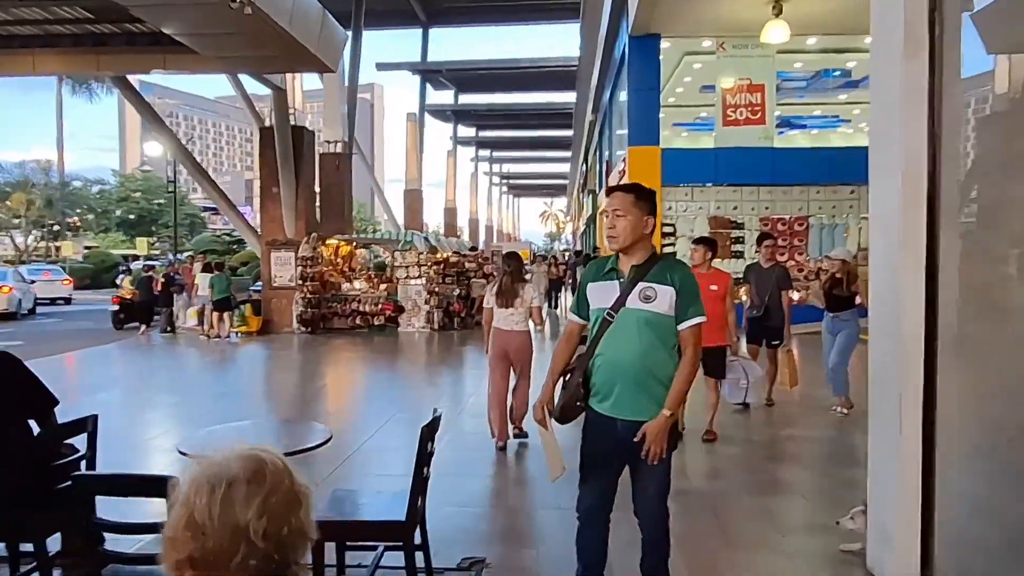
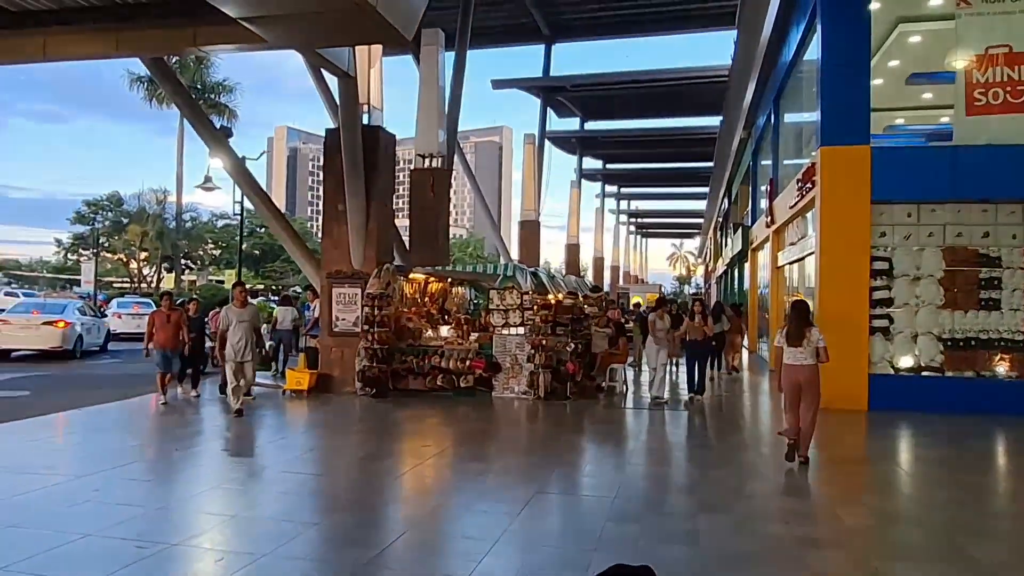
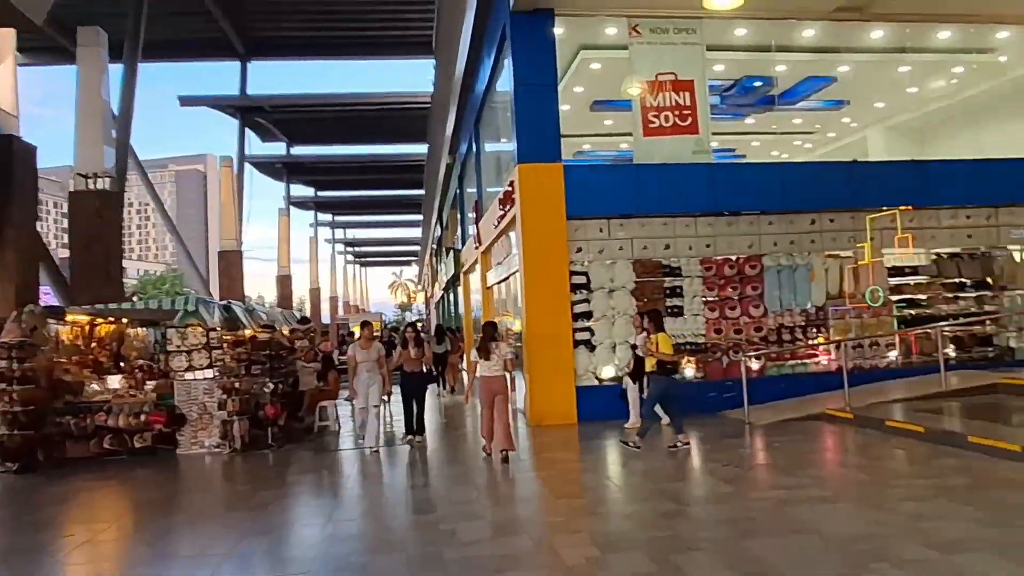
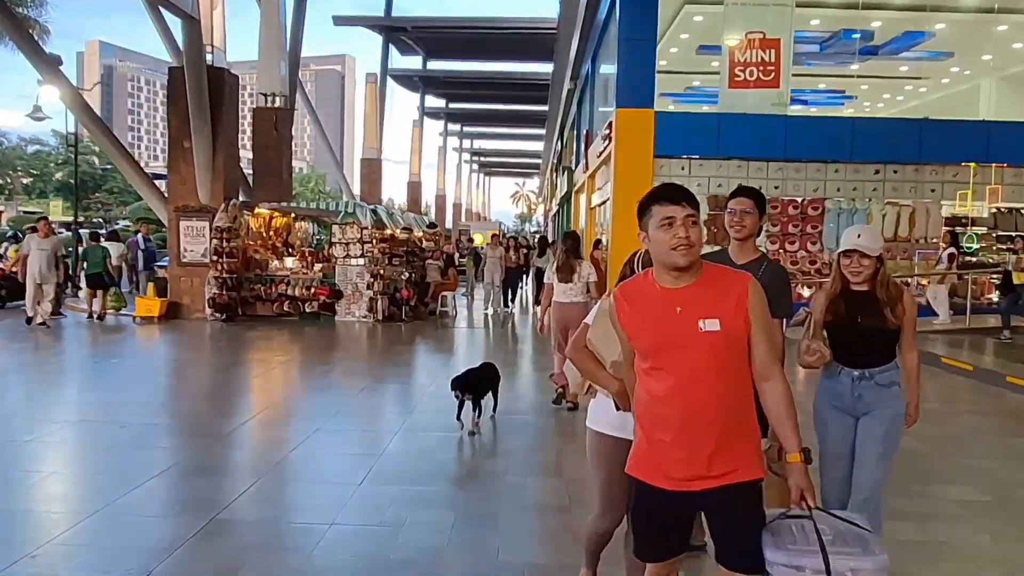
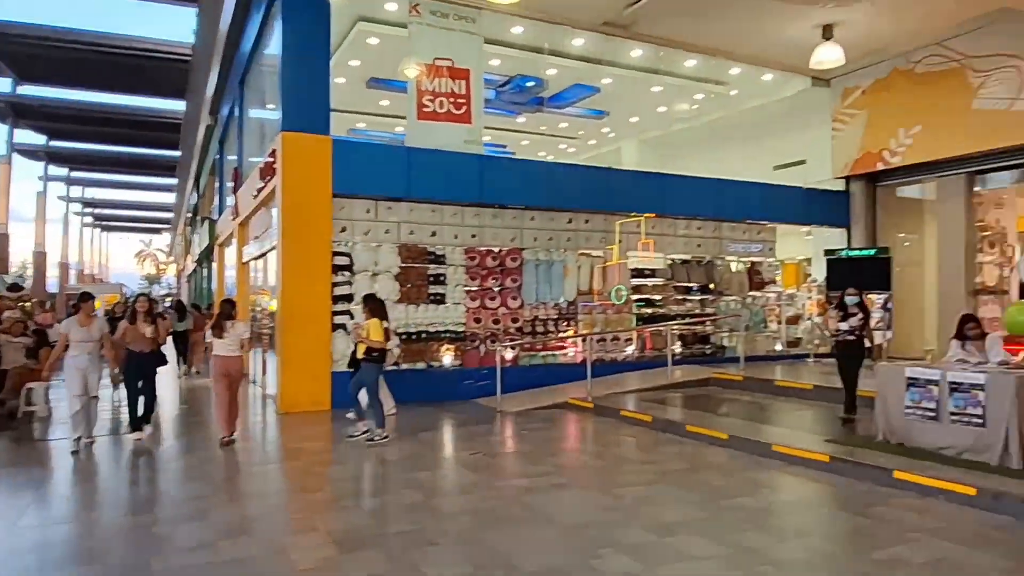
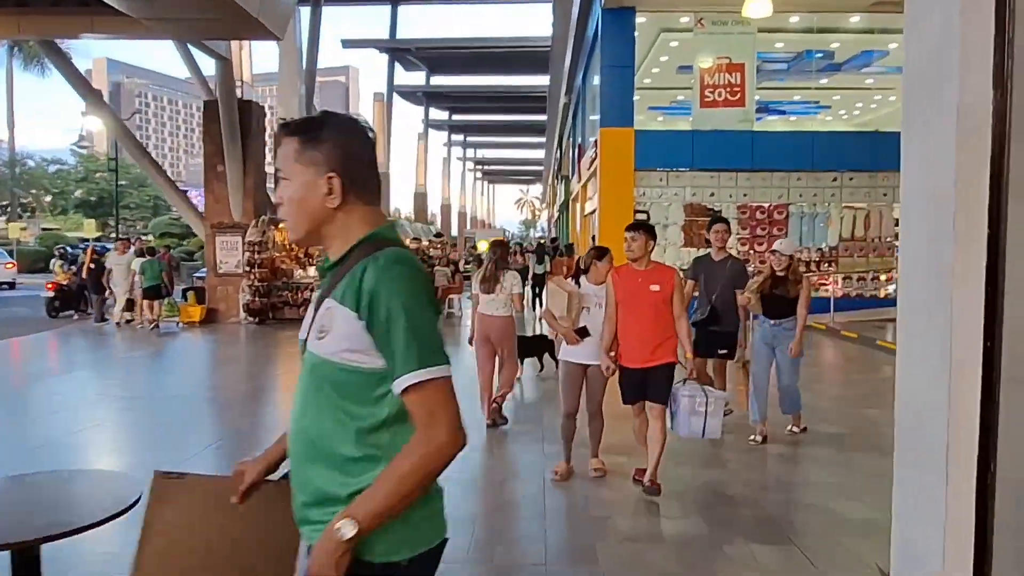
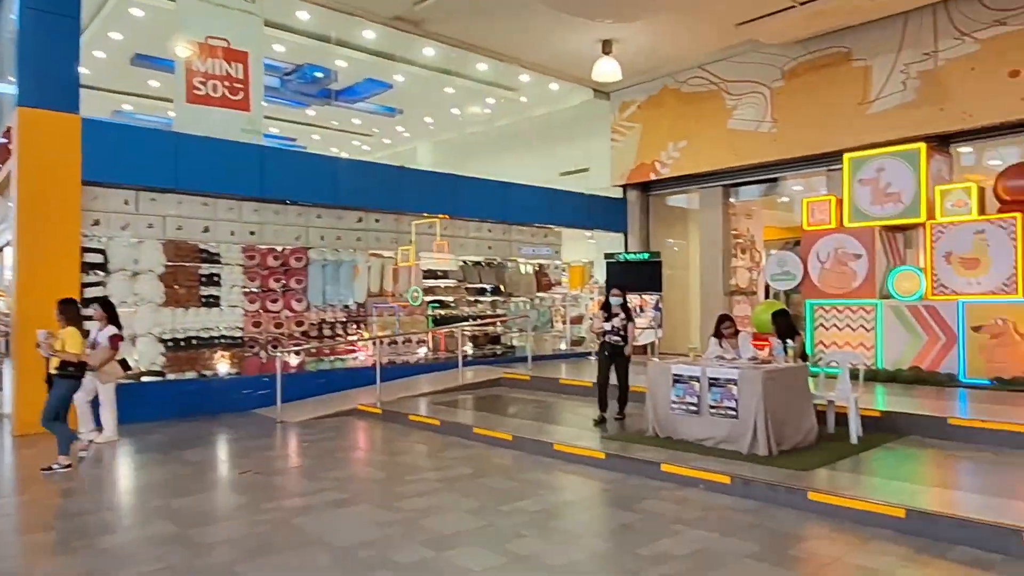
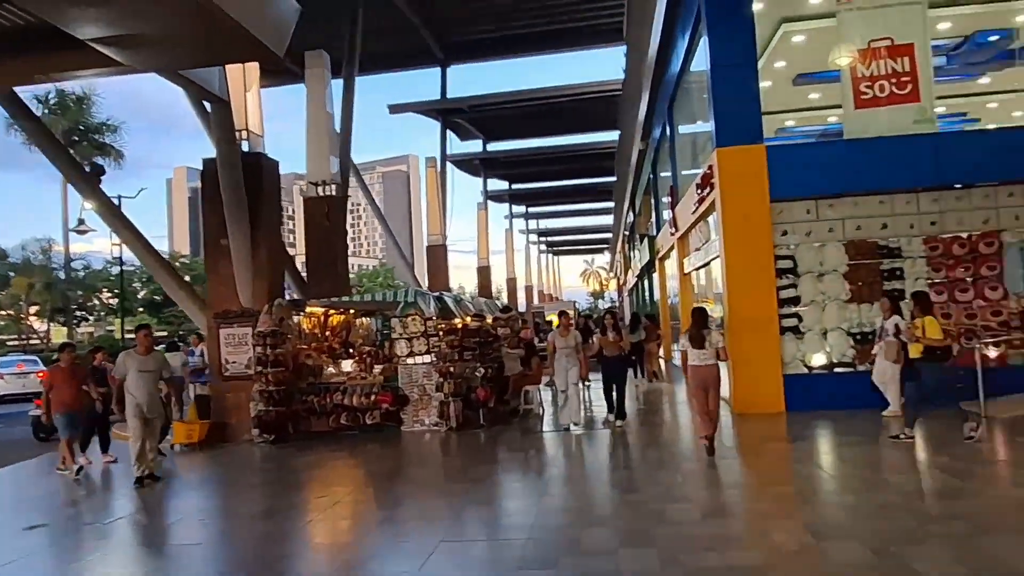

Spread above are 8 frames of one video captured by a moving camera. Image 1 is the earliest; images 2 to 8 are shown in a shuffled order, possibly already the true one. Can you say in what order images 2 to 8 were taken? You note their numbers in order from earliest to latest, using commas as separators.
6, 4, 2, 8, 3, 5, 7
